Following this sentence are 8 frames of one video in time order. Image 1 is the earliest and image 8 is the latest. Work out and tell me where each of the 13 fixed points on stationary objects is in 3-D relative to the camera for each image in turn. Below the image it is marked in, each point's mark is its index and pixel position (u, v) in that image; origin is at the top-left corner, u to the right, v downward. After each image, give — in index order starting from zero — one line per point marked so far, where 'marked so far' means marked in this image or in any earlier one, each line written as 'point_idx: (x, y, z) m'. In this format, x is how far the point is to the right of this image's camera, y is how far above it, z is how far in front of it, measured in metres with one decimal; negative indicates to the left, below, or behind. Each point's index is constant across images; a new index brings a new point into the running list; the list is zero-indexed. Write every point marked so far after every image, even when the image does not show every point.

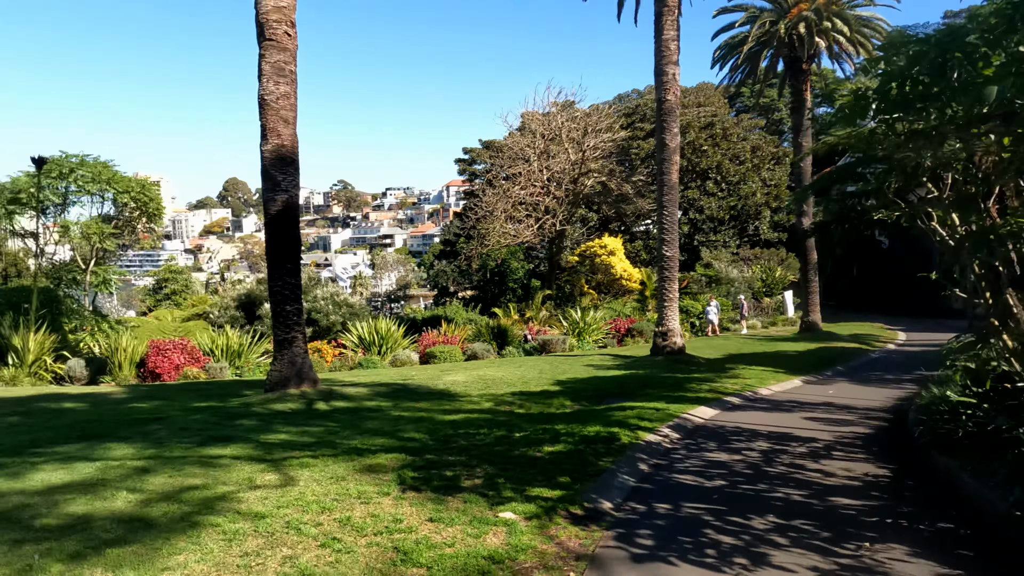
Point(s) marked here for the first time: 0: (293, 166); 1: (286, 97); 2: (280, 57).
0: (-3.4, +1.9, +10.3) m
1: (-3.5, +2.9, +10.2) m
2: (-3.5, +3.5, +10.2) m
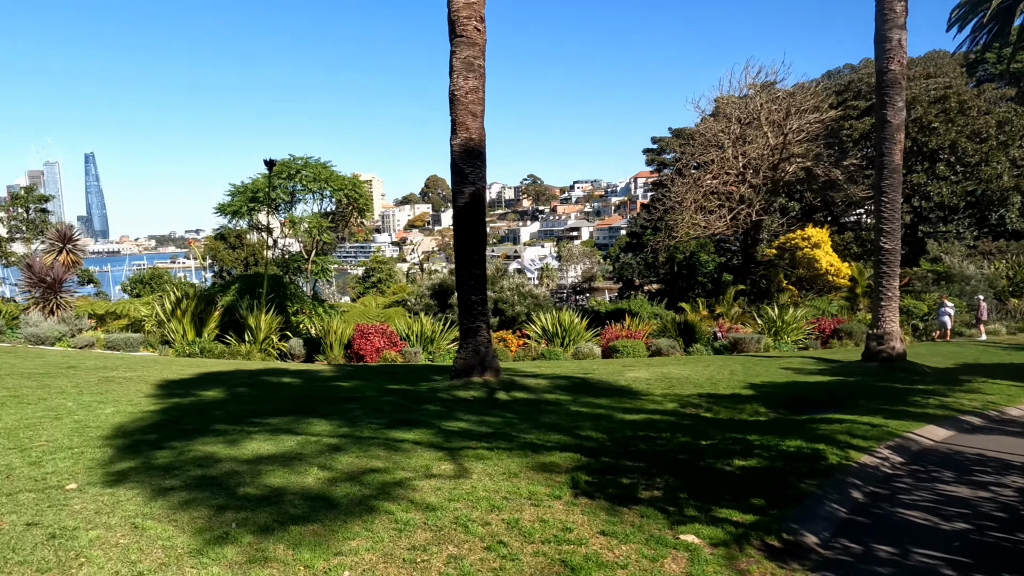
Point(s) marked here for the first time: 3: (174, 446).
0: (-0.5, +2.0, +10.5) m
1: (-0.6, +3.1, +10.4) m
2: (-0.6, +3.7, +10.4) m
3: (-3.0, -1.4, +5.9) m
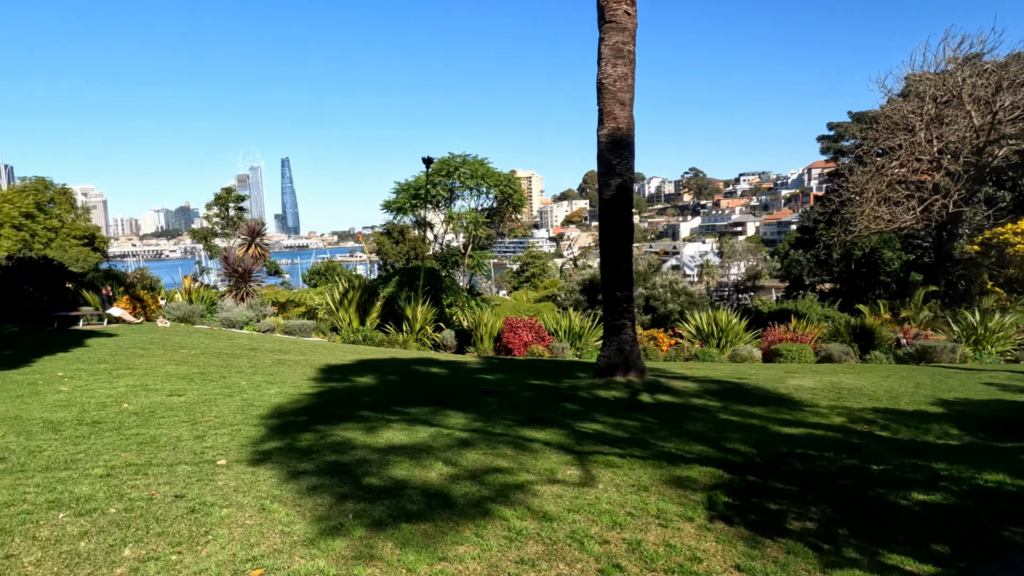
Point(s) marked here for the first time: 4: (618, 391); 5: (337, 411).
0: (+1.8, +2.1, +10.0) m
1: (+1.7, +3.2, +9.9) m
2: (+1.6, +3.8, +9.9) m
3: (-1.8, -1.3, +6.2) m
4: (+1.5, -1.4, +9.3) m
5: (-1.9, -1.3, +7.2) m
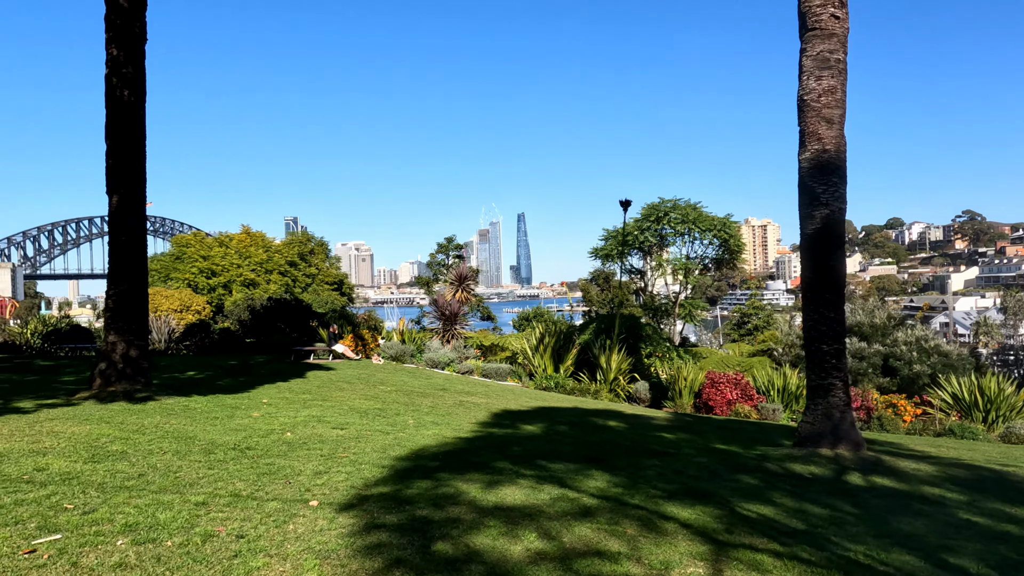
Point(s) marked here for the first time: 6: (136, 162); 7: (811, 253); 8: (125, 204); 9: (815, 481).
0: (+4.1, +1.4, +8.4) m
1: (+4.1, +2.5, +8.4) m
2: (+4.0, +3.1, +8.5) m
3: (-0.6, -1.6, +5.7) m
4: (+3.5, -2.0, +7.5) m
5: (-0.4, -1.7, +6.7) m
6: (-5.9, +2.0, +10.3) m
7: (+3.8, +0.5, +8.5) m
8: (-6.0, +1.3, +10.2) m
9: (+3.2, -2.0, +6.9) m
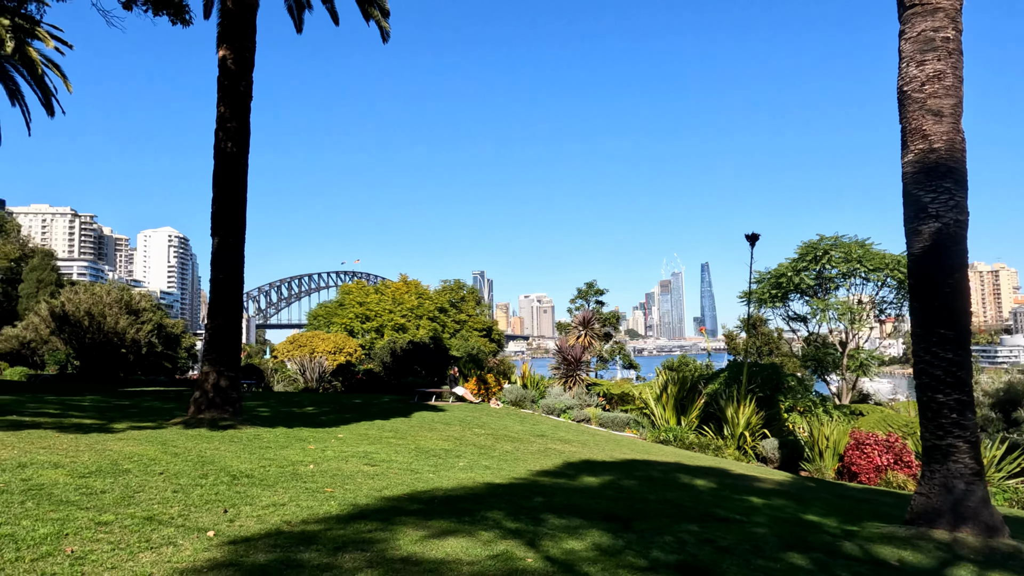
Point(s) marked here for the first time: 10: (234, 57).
0: (+4.4, +1.1, +6.7) m
1: (+4.4, +2.2, +6.8) m
2: (+4.4, +2.8, +6.9) m
3: (-0.9, -1.8, +5.1) m
4: (+3.5, -2.3, +5.7) m
5: (-0.4, -2.0, +6.0) m
6: (-4.7, +1.4, +11.3) m
7: (+4.2, +0.1, +6.8) m
8: (-4.8, +0.7, +11.1) m
9: (+3.1, -2.2, +5.2) m
10: (-4.8, +4.0, +11.4) m
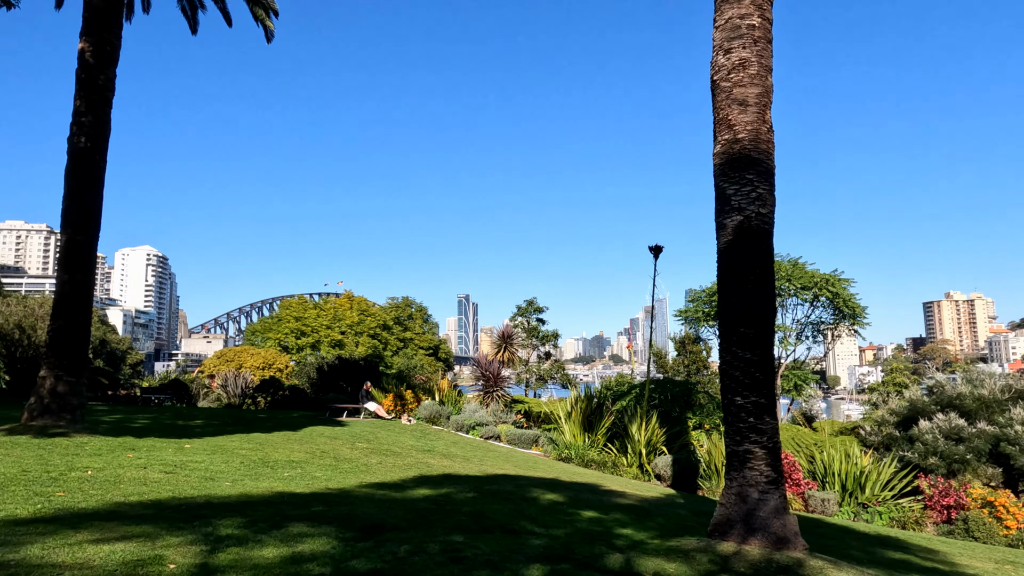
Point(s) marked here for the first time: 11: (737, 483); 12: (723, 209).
0: (+2.3, +1.1, +6.4) m
1: (+2.3, +2.2, +6.5) m
2: (+2.3, +2.8, +6.6) m
3: (-3.0, -1.7, +4.6) m
4: (+1.4, -2.2, +5.3) m
5: (-2.5, -1.9, +5.5) m
6: (-6.9, +1.4, +10.8) m
7: (+2.1, +0.1, +6.4) m
8: (-7.0, +0.7, +10.6) m
9: (+1.0, -2.1, +4.8) m
10: (-6.9, +4.0, +11.0) m
11: (+2.1, -1.8, +6.0) m
12: (+2.1, +0.8, +6.5) m
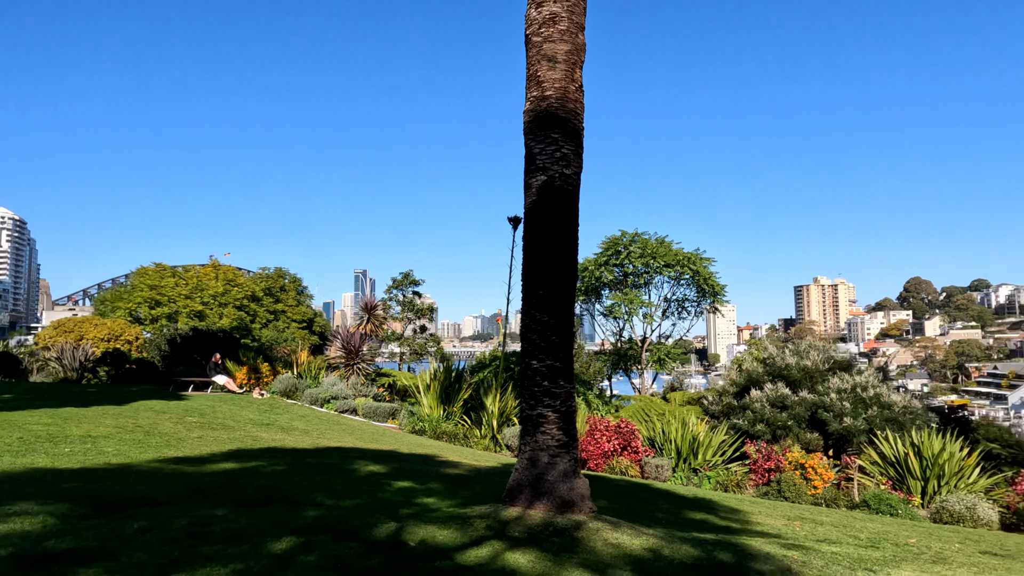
0: (+0.5, +1.5, +6.2) m
1: (+0.4, +2.5, +6.3) m
2: (+0.4, +3.1, +6.4) m
3: (-4.6, -1.3, +3.8) m
4: (-0.4, -1.9, +5.1) m
5: (-4.3, -1.5, +4.7) m
6: (-9.3, +2.0, +9.2) m
7: (+0.1, +0.5, +6.2) m
8: (-9.4, +1.4, +9.0) m
9: (-0.7, -1.8, +4.5) m
10: (-9.3, +4.6, +9.3) m
11: (+0.2, -1.4, +5.9) m
12: (+0.2, +1.1, +6.3) m
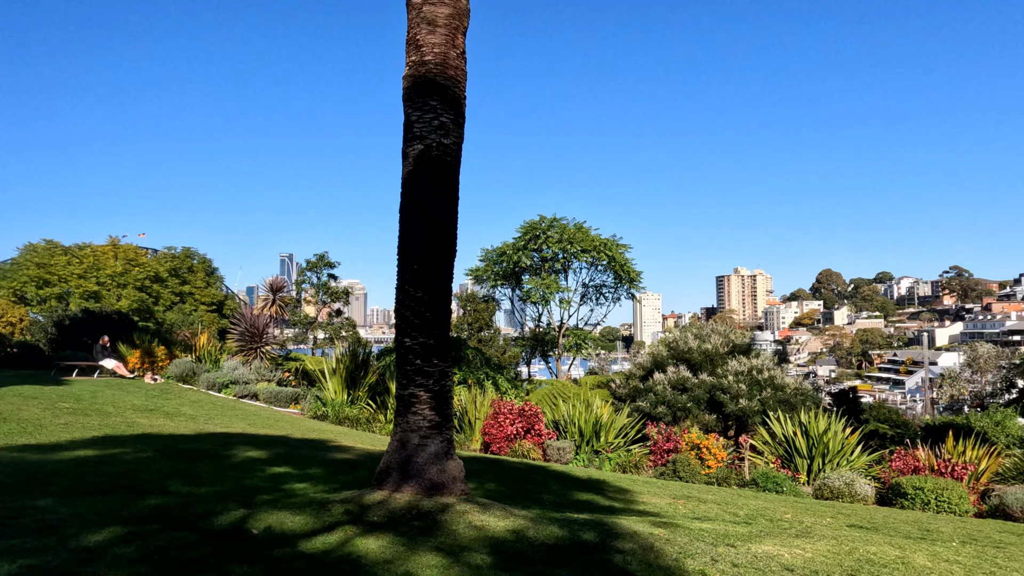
0: (-0.6, +1.7, +5.9) m
1: (-0.7, +2.8, +6.0) m
2: (-0.7, +3.4, +6.1) m
3: (-5.5, -1.0, +3.0) m
4: (-1.4, -1.7, +4.8) m
5: (-5.2, -1.2, +4.0) m
6: (-10.7, +2.4, +7.8) m
7: (-1.0, +0.7, +5.9) m
8: (-10.7, +1.8, +7.7) m
9: (-1.7, -1.6, +4.2) m
10: (-10.7, +5.0, +7.9) m
11: (-0.9, -1.2, +5.7) m
12: (-0.9, +1.4, +6.0) m
